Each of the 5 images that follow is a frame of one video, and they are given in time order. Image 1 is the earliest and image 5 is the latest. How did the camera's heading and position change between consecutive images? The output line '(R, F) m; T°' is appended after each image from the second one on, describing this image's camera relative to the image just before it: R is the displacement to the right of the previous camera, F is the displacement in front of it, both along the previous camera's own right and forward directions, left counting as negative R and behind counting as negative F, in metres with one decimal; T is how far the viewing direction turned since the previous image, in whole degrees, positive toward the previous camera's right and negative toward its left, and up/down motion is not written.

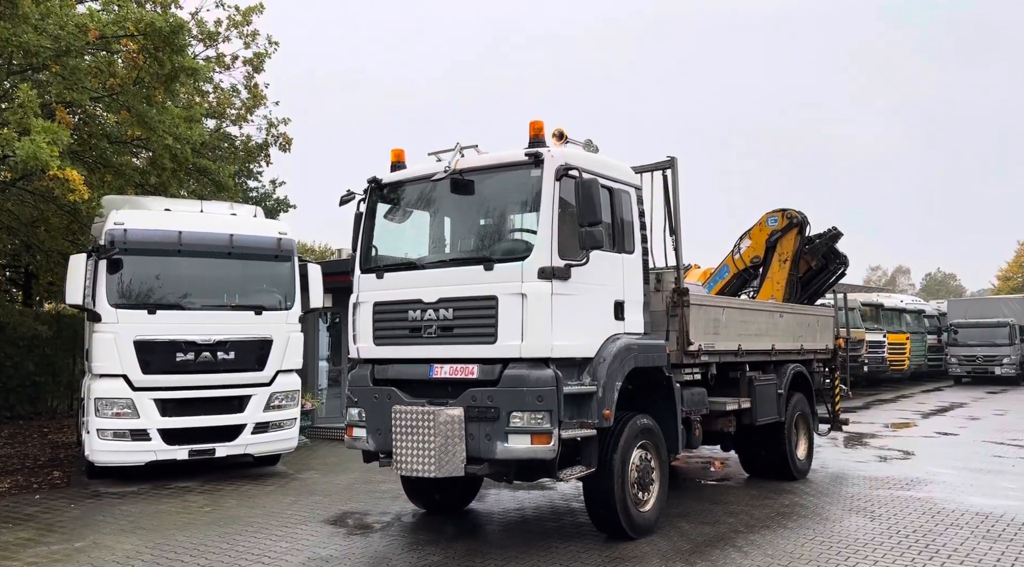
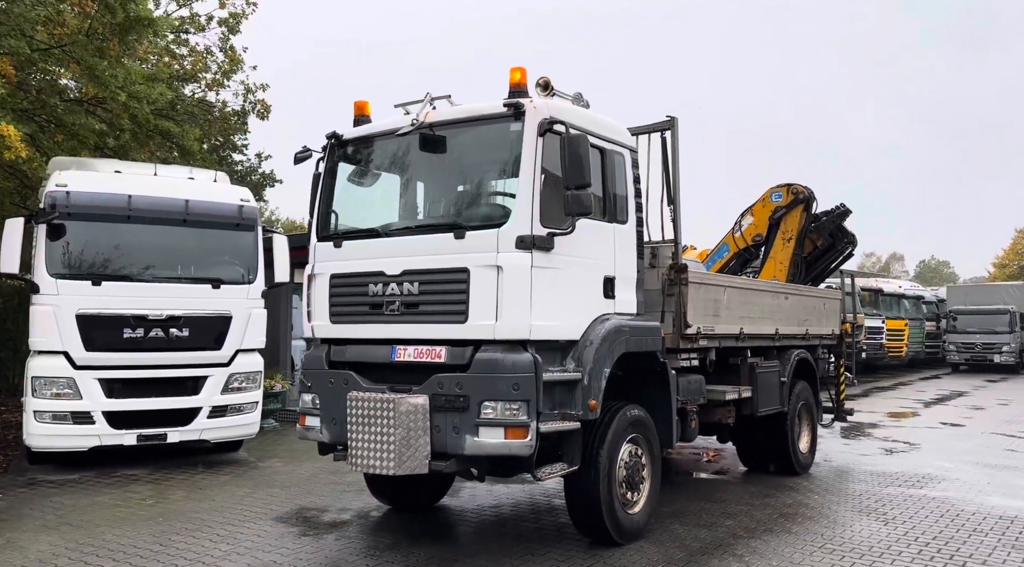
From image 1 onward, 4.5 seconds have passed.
(+0.1, +0.7) m; 0°
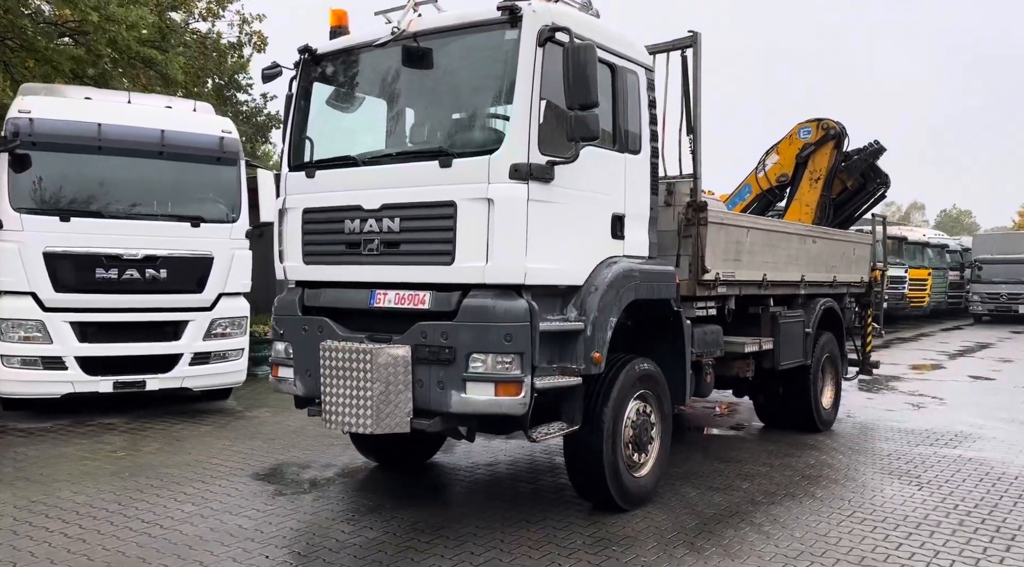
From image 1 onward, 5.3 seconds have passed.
(+0.1, +0.6) m; -1°
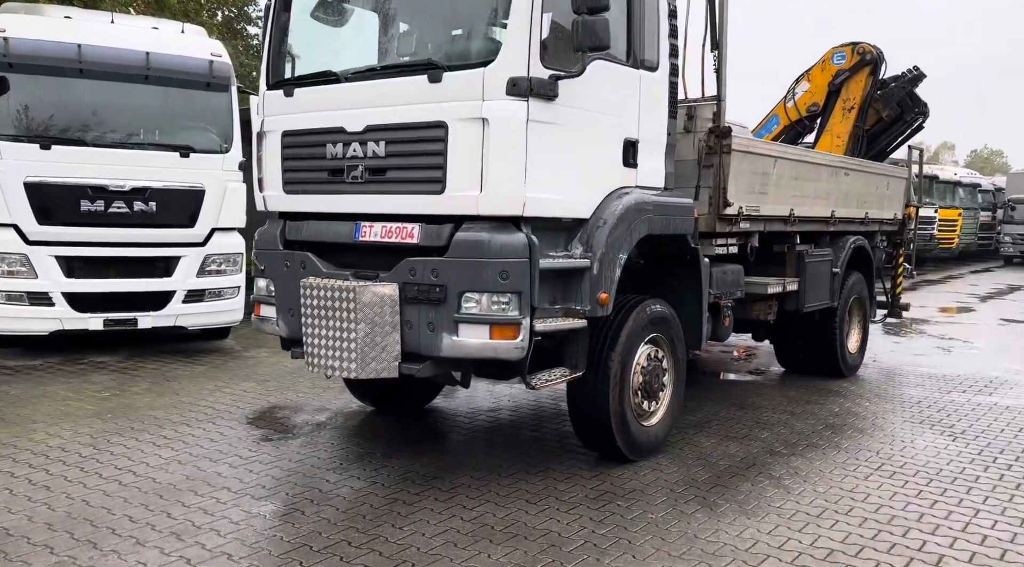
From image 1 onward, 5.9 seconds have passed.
(+0.1, +0.4) m; -1°
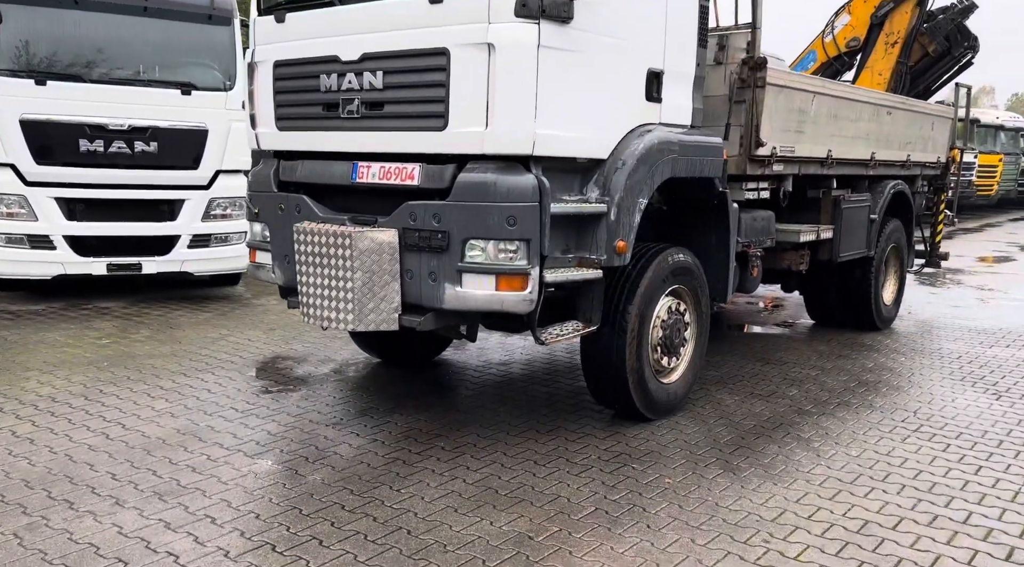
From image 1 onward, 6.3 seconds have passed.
(+0.1, +0.3) m; -2°
